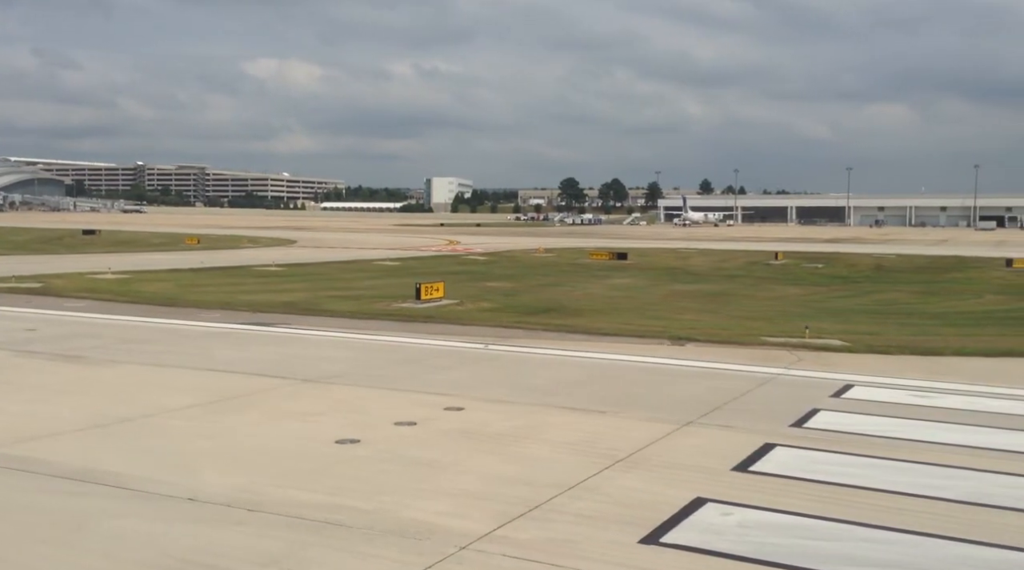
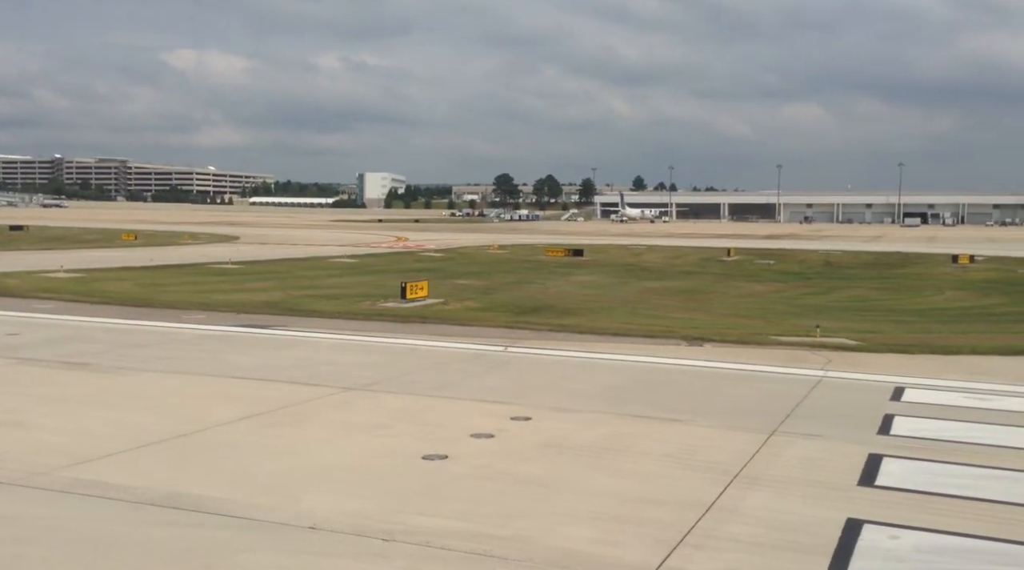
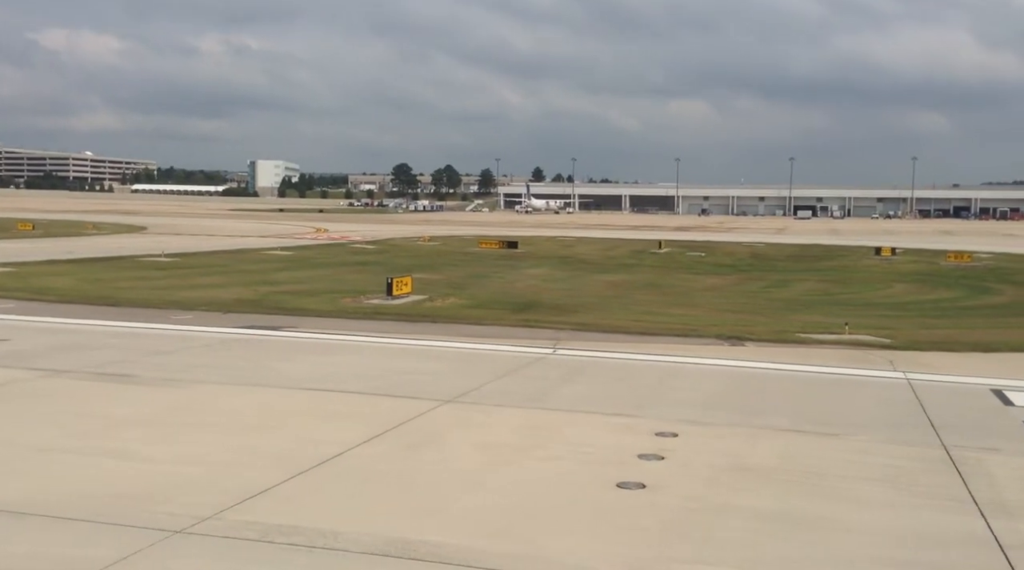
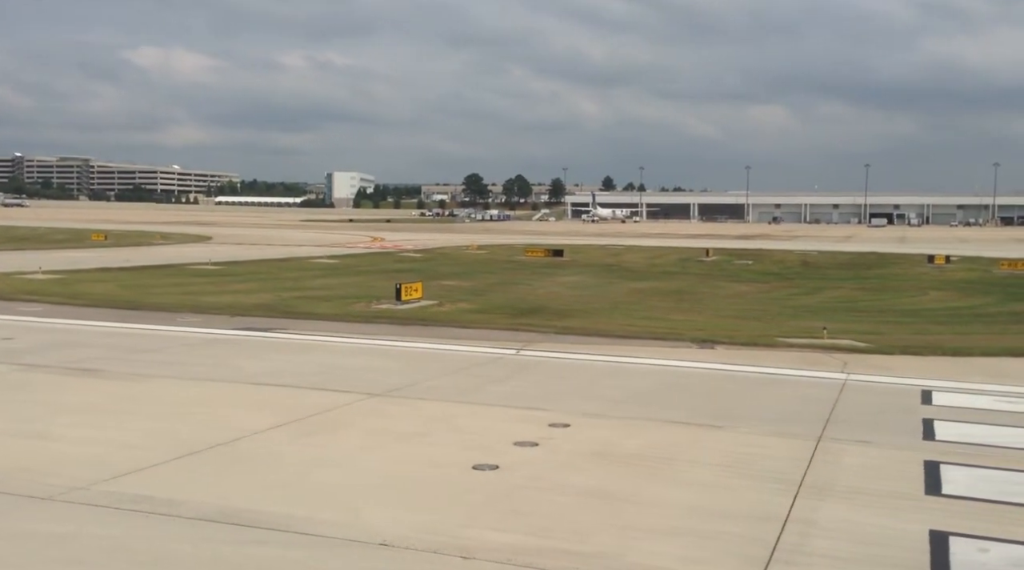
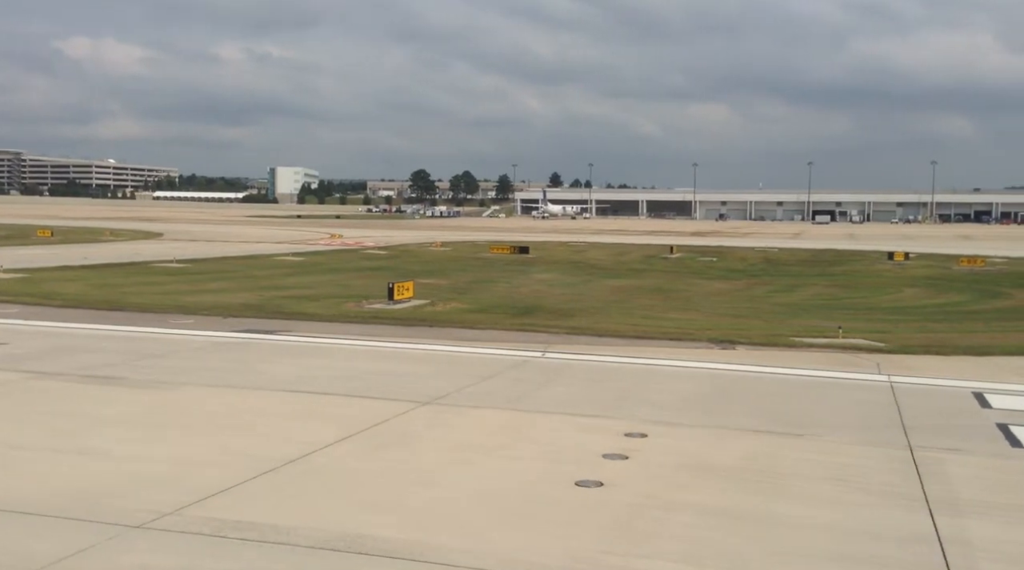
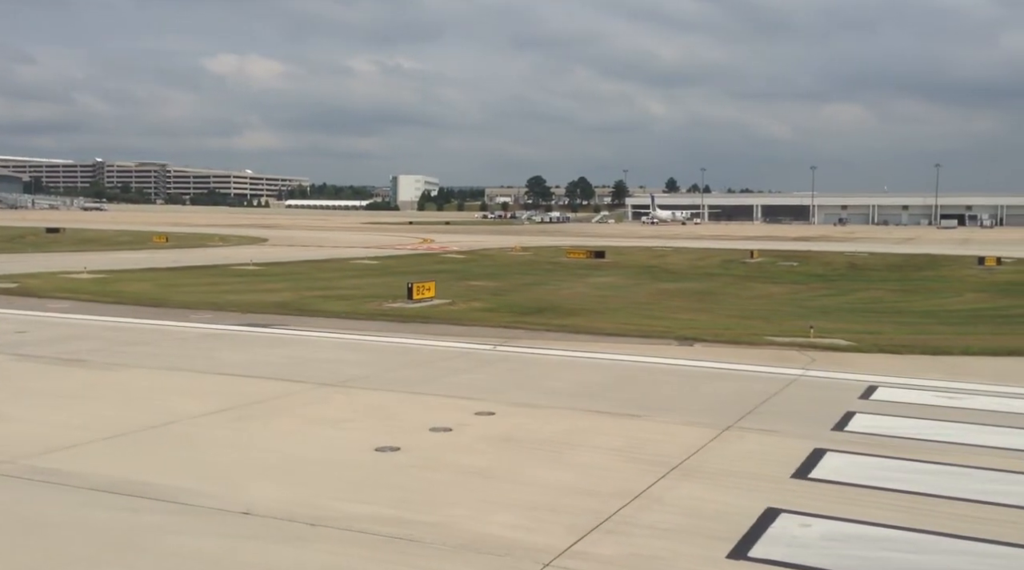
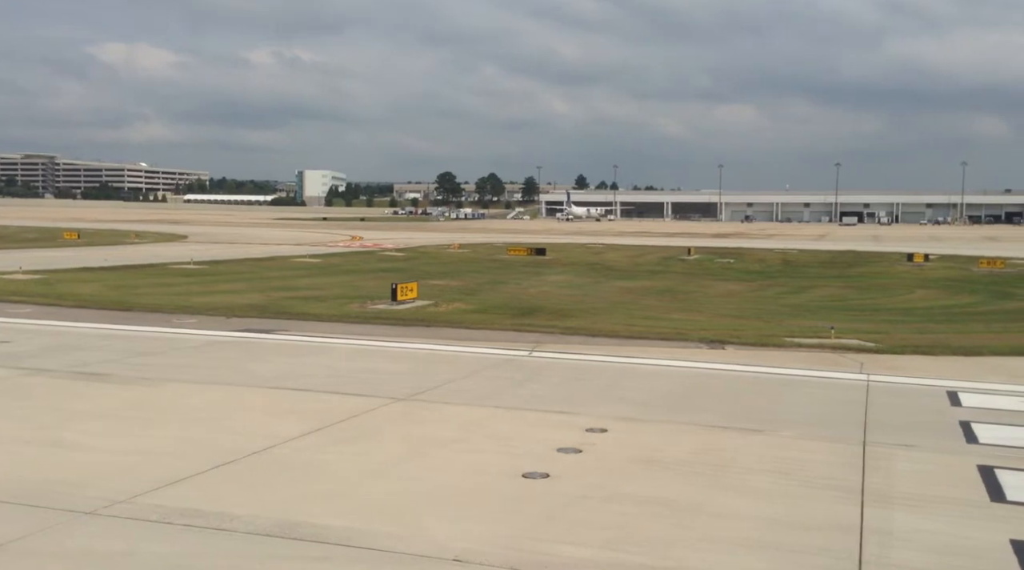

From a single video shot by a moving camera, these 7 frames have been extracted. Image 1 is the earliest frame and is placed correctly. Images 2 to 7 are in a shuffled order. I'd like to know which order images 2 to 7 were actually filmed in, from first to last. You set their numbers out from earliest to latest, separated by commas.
6, 2, 4, 7, 5, 3
